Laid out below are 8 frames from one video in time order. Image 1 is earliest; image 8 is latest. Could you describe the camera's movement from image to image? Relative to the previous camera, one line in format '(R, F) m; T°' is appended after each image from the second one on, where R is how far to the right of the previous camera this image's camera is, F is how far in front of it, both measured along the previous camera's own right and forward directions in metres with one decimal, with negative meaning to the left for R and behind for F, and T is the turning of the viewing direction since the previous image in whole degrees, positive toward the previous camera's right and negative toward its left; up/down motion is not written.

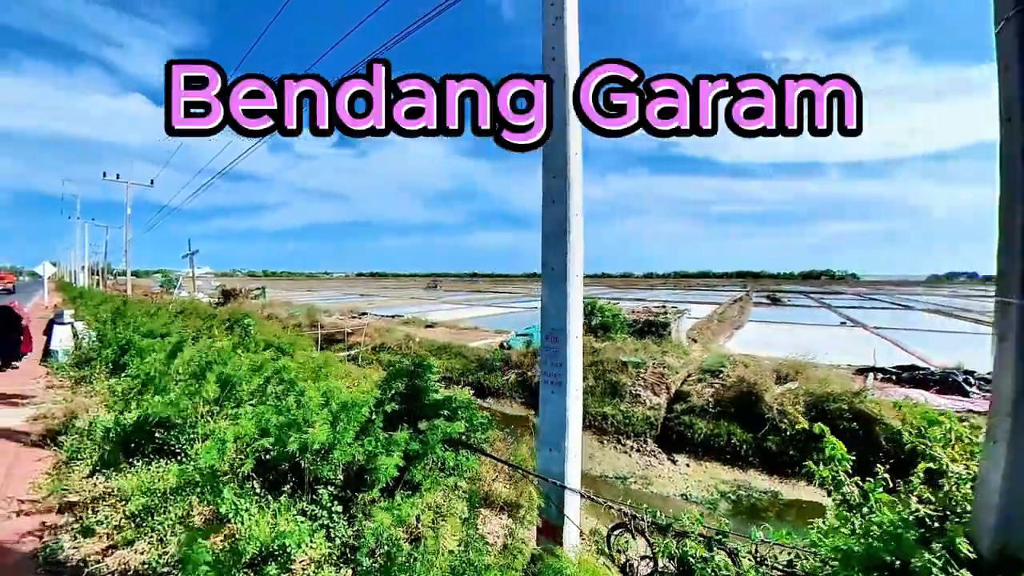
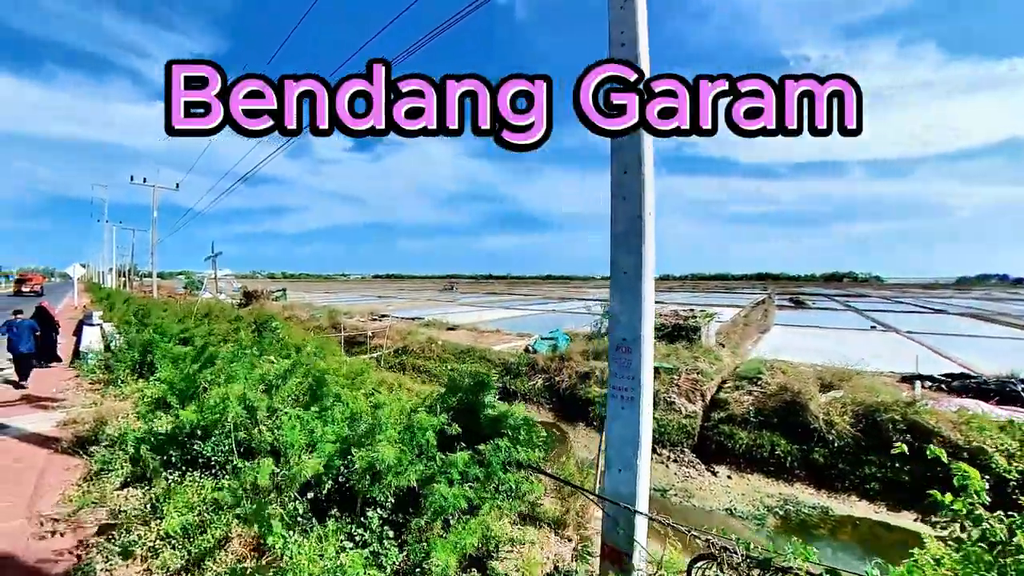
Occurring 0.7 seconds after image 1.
(-0.3, +0.3) m; -2°
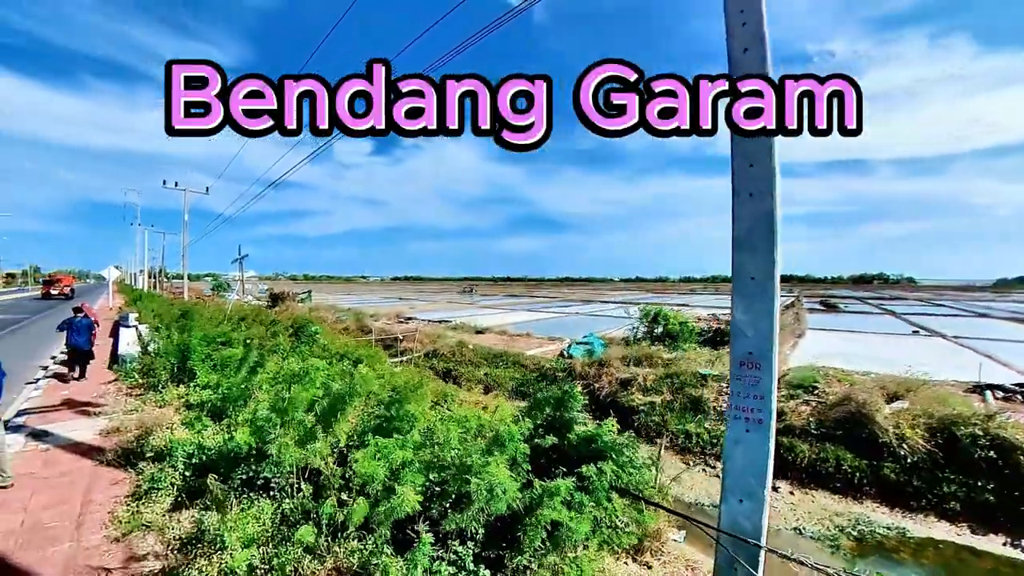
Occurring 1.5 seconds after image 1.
(-0.5, +0.4) m; -2°
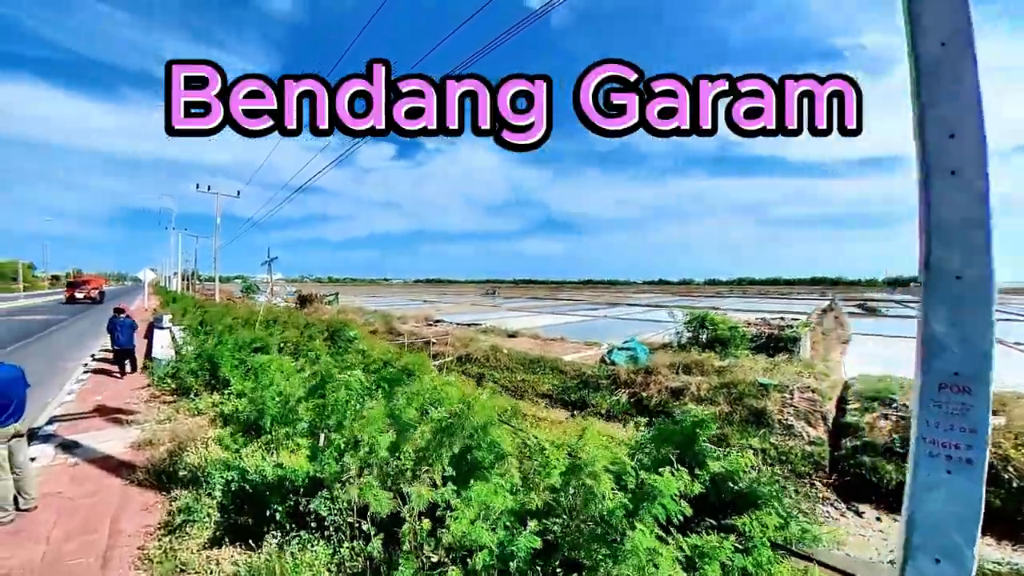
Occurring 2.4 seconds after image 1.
(-0.5, +0.6) m; -2°
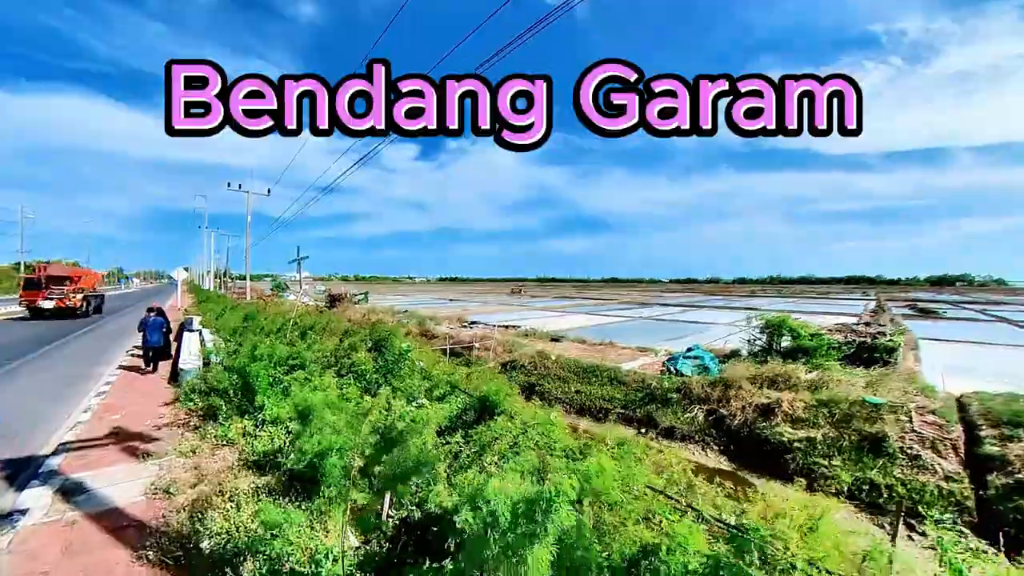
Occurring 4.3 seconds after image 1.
(-0.7, +1.3) m; -3°
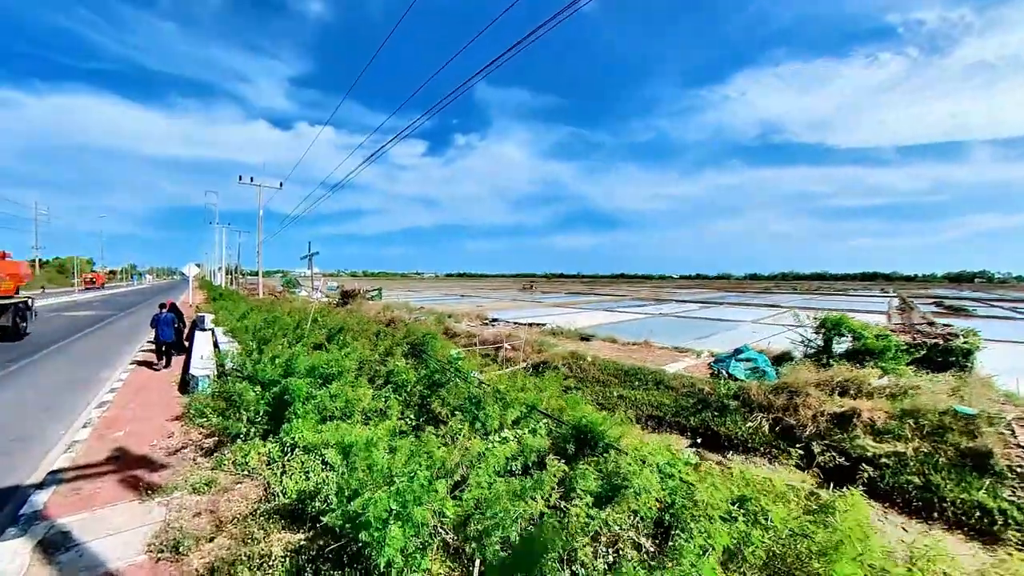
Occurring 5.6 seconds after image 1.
(-0.6, +1.0) m; -1°
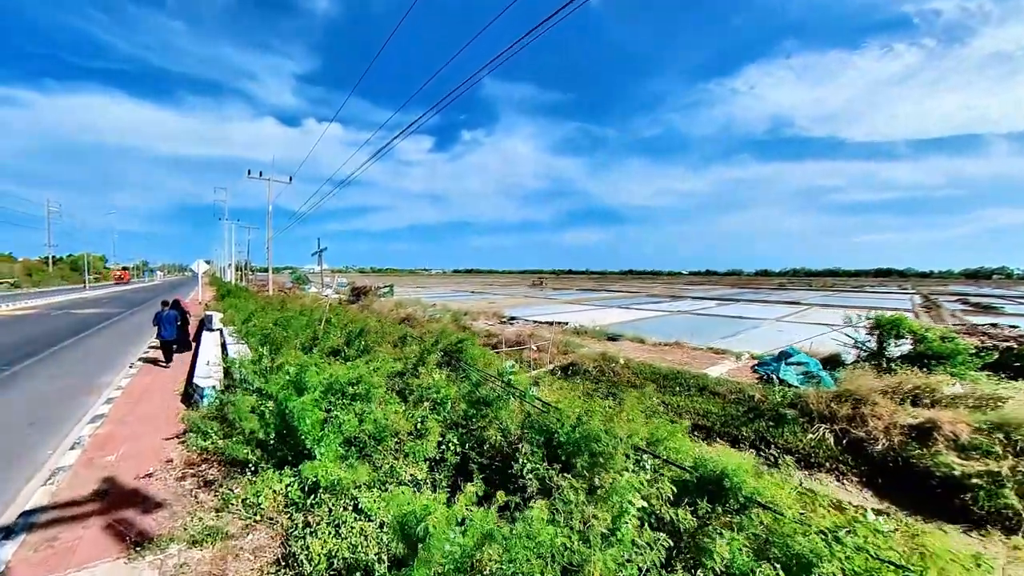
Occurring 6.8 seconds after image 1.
(-0.5, +0.9) m; -1°
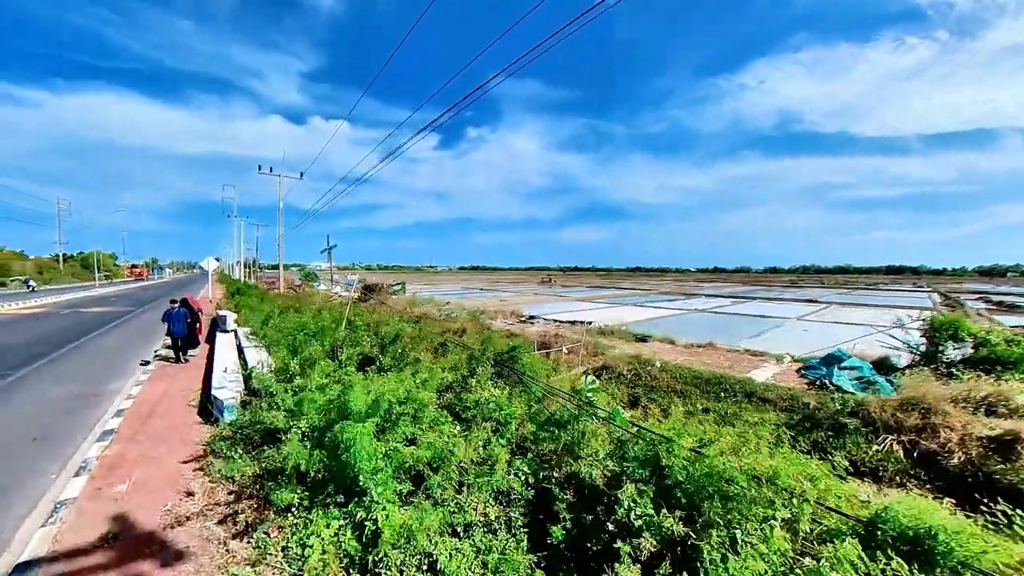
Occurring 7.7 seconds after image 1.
(-0.5, +0.7) m; -1°
